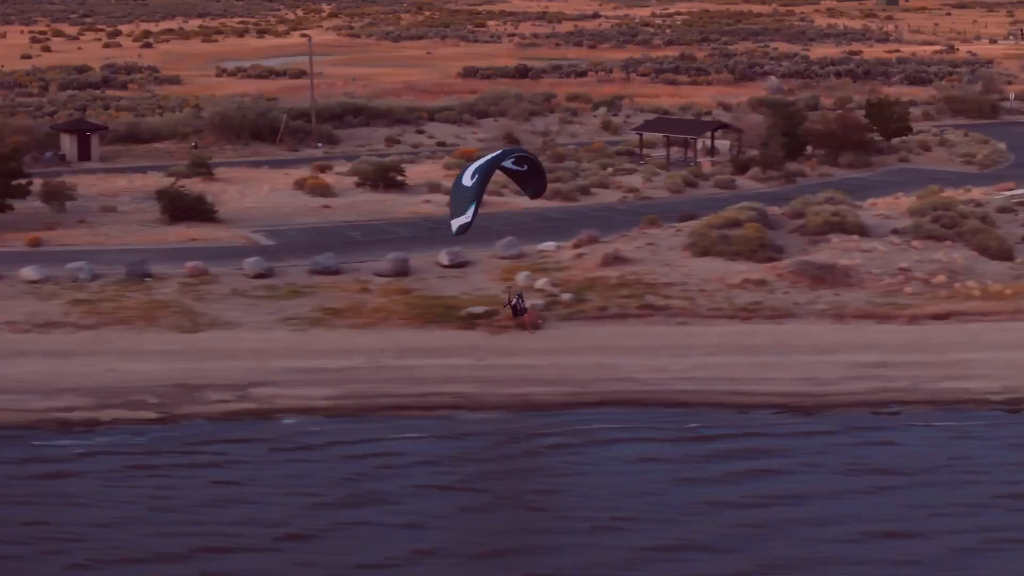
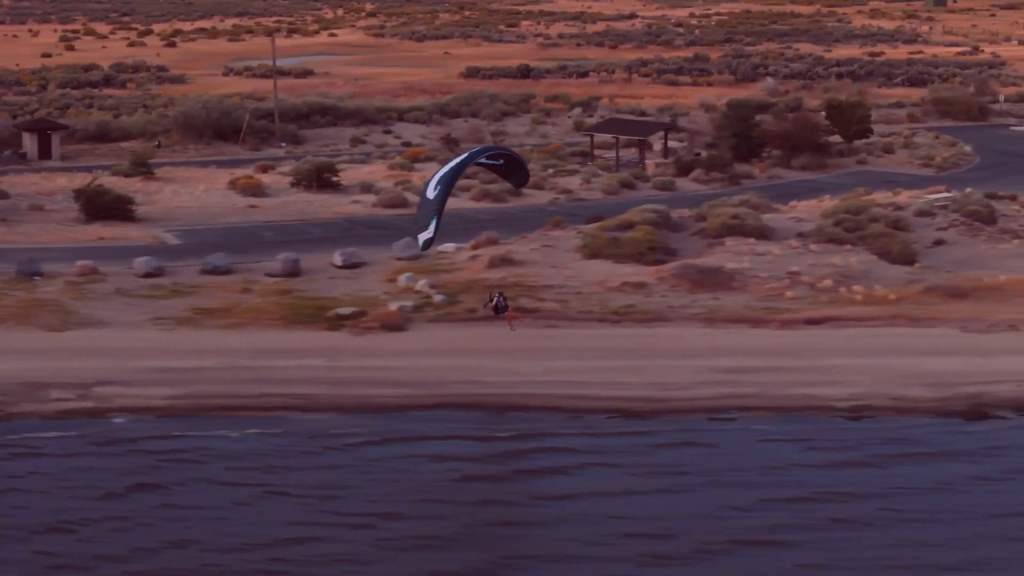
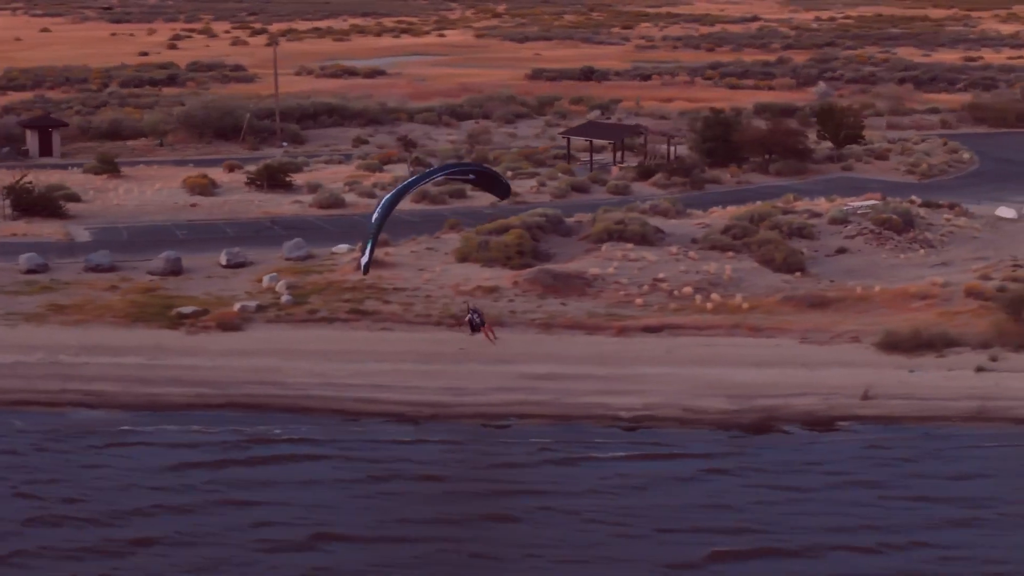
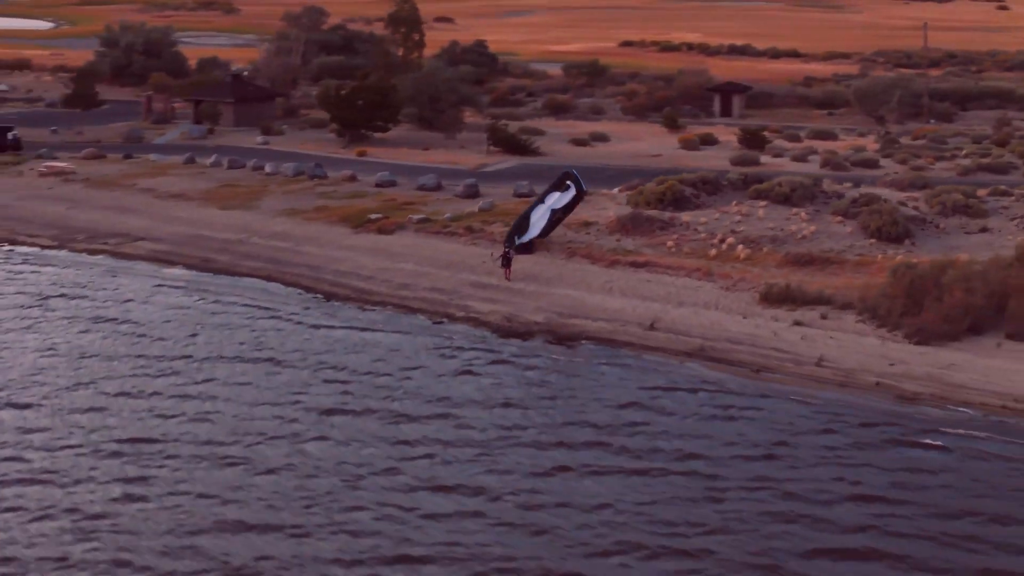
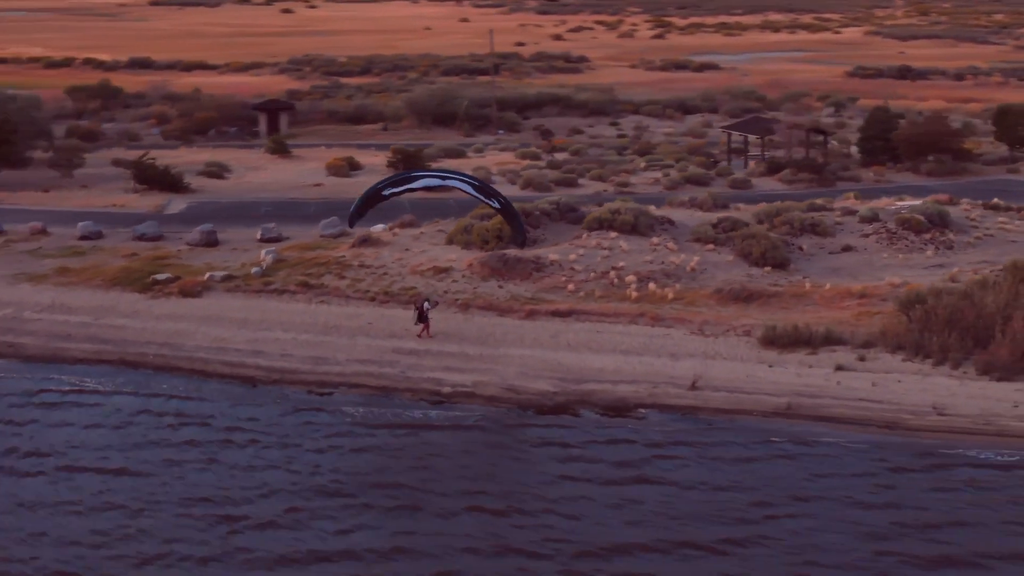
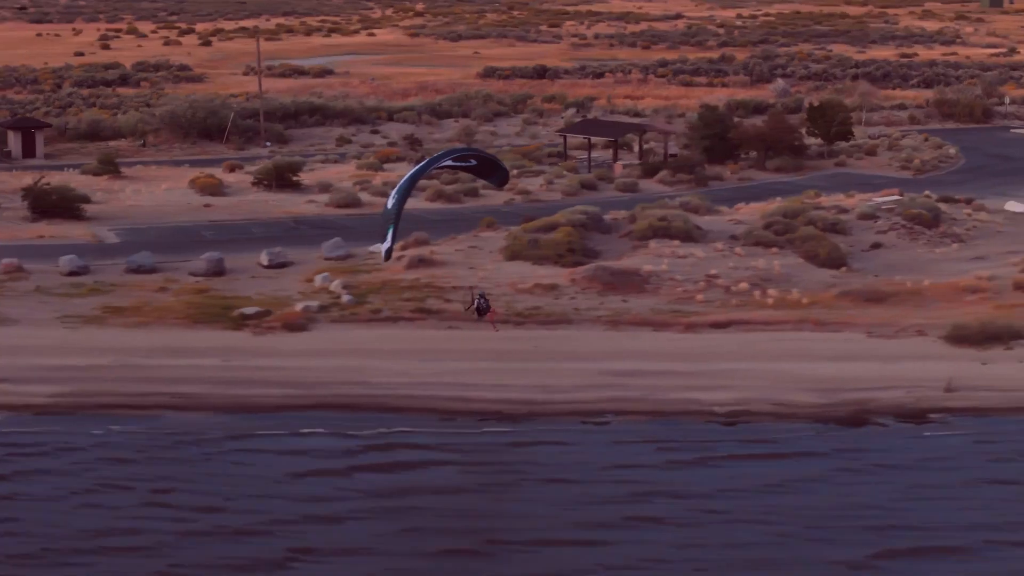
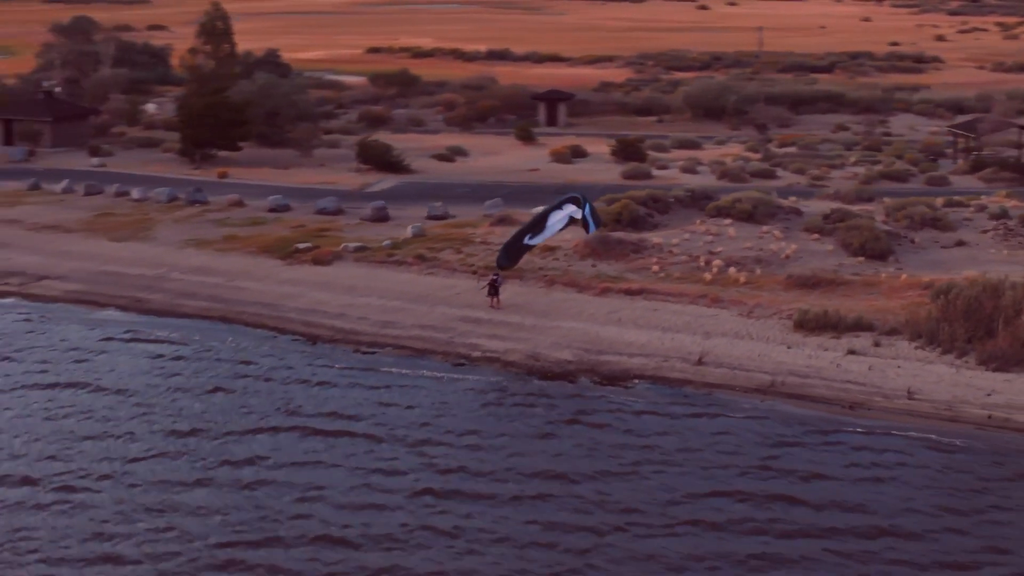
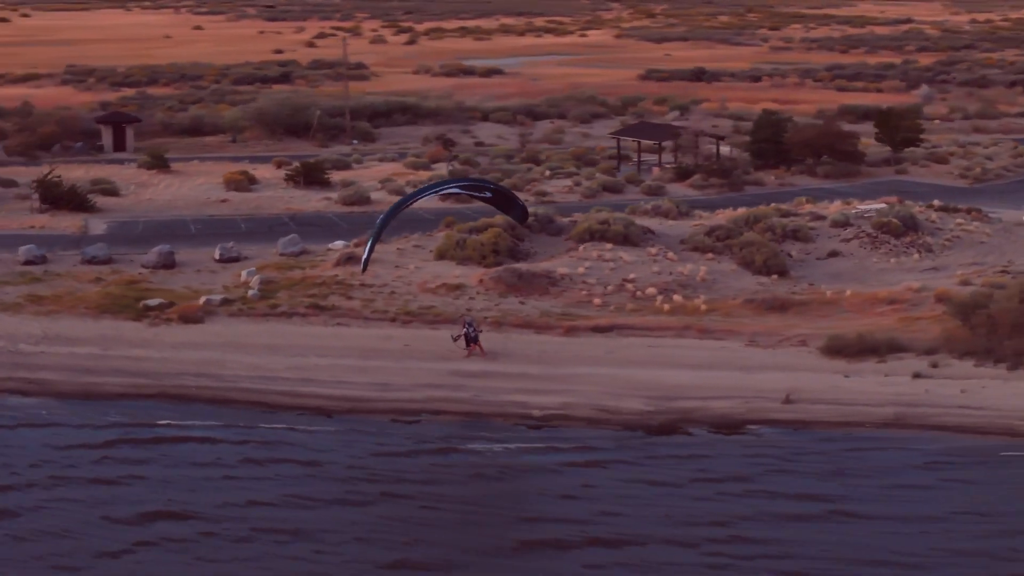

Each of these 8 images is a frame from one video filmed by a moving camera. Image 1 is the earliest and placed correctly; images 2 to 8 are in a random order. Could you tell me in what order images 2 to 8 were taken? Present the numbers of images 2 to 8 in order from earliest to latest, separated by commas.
2, 6, 3, 8, 5, 7, 4
